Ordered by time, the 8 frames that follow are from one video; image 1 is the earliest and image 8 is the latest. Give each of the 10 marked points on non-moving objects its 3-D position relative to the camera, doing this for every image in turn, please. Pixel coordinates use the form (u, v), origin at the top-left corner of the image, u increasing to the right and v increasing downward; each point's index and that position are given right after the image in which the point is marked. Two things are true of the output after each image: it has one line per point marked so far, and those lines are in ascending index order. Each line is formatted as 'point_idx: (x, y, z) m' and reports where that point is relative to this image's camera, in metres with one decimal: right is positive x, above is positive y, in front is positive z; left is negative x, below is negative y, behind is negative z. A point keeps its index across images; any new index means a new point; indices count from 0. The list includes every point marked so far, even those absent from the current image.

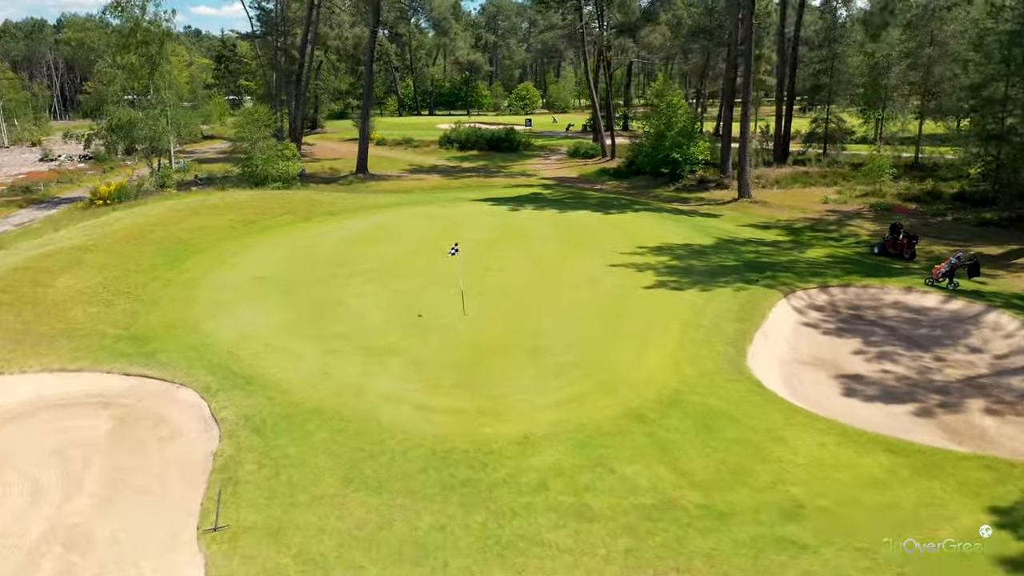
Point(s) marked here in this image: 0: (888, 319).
0: (+8.9, -0.7, +19.4) m
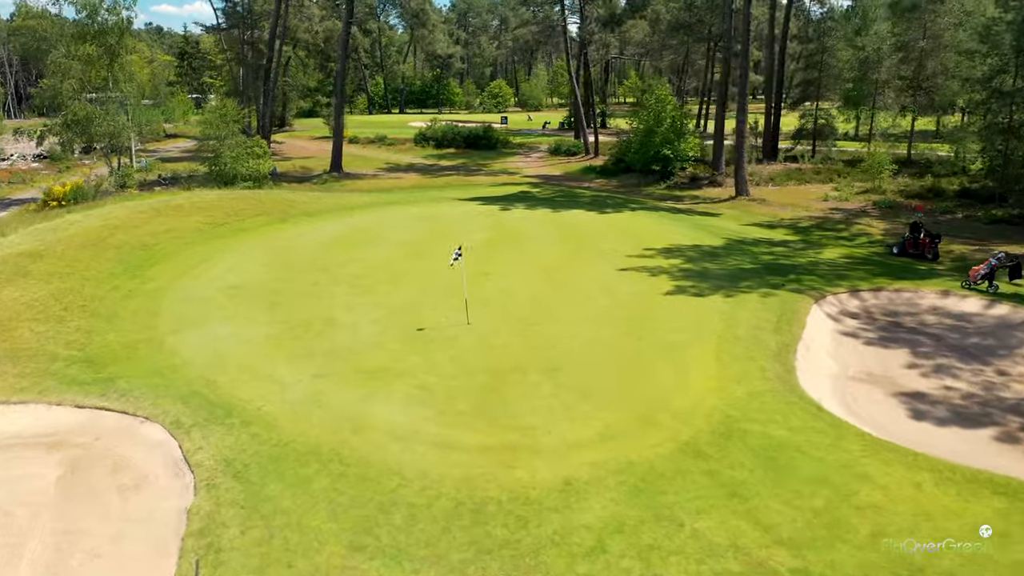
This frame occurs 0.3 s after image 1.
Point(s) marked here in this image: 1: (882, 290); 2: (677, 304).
0: (+9.1, -0.8, +17.7) m
1: (+8.9, 0.0, +19.7) m
2: (+3.6, -0.4, +17.7) m
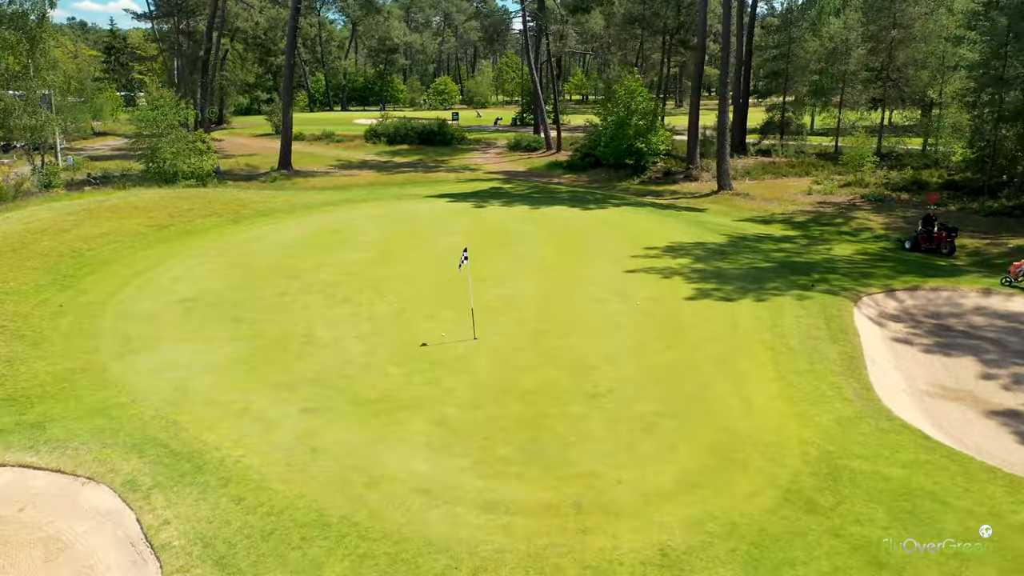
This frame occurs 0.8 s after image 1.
0: (+9.2, -0.8, +16.0) m
1: (+8.8, 0.0, +17.9) m
2: (+3.7, -0.4, +15.6) m
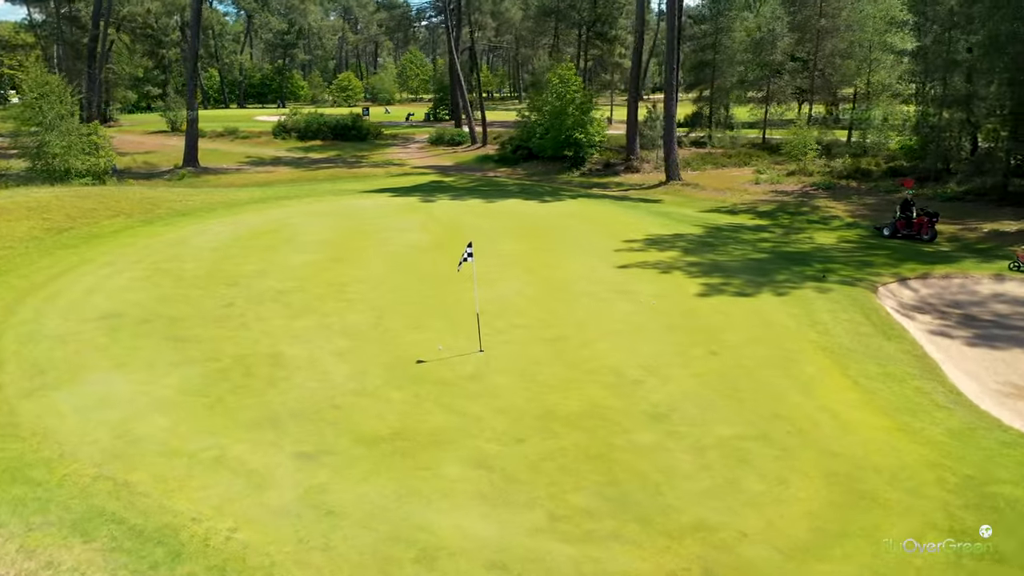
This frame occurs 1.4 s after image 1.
0: (+9.1, -0.5, +14.9) m
1: (+8.4, +0.2, +16.7) m
2: (+3.7, -0.3, +13.8) m
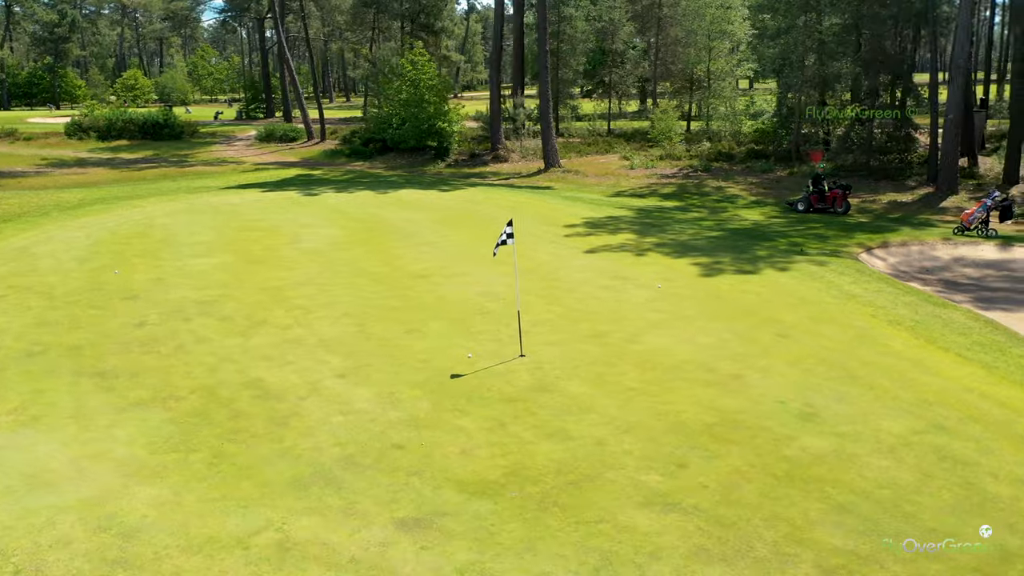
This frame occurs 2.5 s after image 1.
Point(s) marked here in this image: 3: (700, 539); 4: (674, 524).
0: (+8.5, +0.1, +14.7) m
1: (+7.4, +0.9, +16.4) m
2: (+3.5, 0.0, +12.4) m
3: (+1.3, -1.7, +5.6) m
4: (+1.1, -1.6, +5.7) m
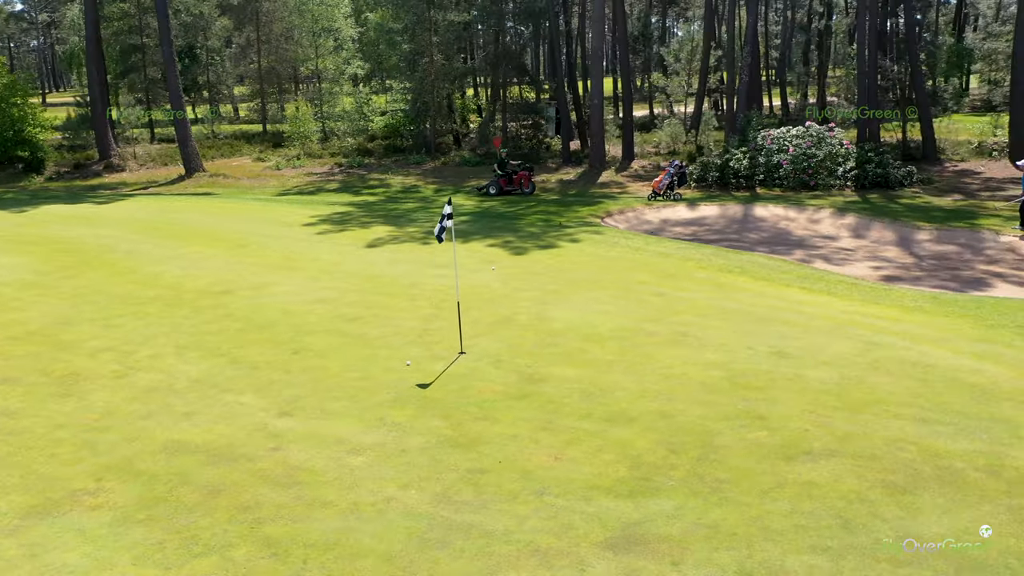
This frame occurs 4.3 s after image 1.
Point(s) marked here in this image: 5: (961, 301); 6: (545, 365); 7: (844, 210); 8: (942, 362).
0: (+3.9, +1.1, +17.0) m
1: (+2.1, +1.6, +17.9) m
2: (+0.8, +0.4, +12.6) m
3: (+2.4, -1.3, +5.6) m
4: (+2.2, -1.2, +5.6) m
5: (+5.6, -0.2, +10.3) m
6: (+0.3, -0.7, +7.8) m
7: (+7.3, +1.7, +17.7) m
8: (+4.1, -0.7, +7.8) m
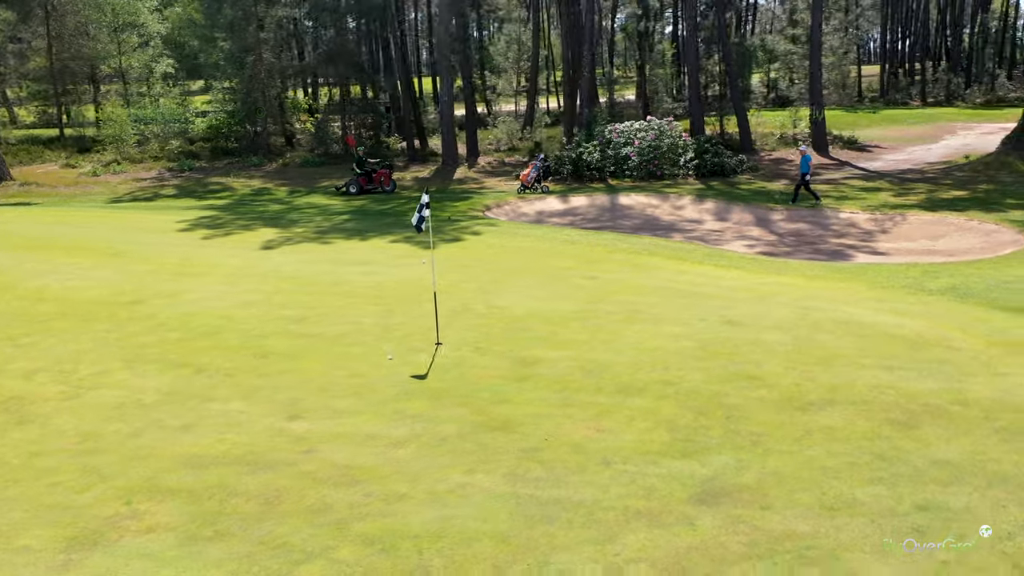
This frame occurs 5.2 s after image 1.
0: (+1.4, +1.4, +17.7) m
1: (-0.6, +1.8, +18.2) m
2: (-0.6, +0.6, +12.7) m
3: (+2.8, -1.0, +6.2) m
4: (+2.5, -1.0, +6.3) m
5: (+4.7, +0.3, +11.6) m
6: (+0.1, -0.6, +7.9) m
7: (+4.5, +2.1, +19.2) m
8: (+3.8, -0.4, +8.8) m
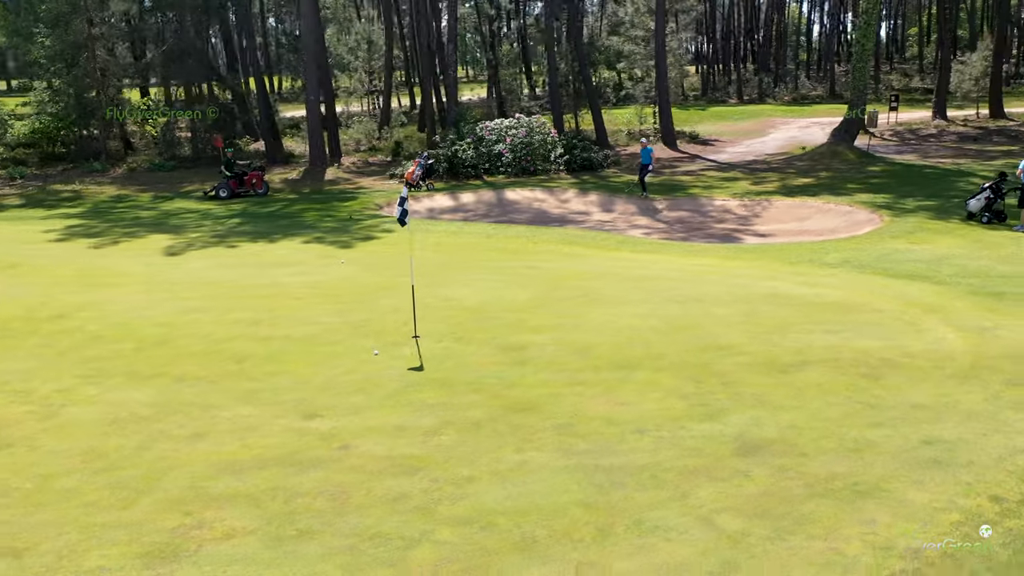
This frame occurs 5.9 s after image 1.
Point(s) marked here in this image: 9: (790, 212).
0: (-0.9, +1.5, +18.0) m
1: (-3.0, +1.8, +18.0) m
2: (-1.8, +0.6, +12.6) m
3: (+2.9, -0.7, +7.0) m
4: (+2.6, -0.7, +7.0) m
5: (+3.6, +0.6, +12.6) m
6: (-0.1, -0.5, +8.1) m
7: (+1.7, +2.4, +20.0) m
8: (+3.3, -0.1, +9.7) m
9: (+5.9, +1.6, +17.4) m
